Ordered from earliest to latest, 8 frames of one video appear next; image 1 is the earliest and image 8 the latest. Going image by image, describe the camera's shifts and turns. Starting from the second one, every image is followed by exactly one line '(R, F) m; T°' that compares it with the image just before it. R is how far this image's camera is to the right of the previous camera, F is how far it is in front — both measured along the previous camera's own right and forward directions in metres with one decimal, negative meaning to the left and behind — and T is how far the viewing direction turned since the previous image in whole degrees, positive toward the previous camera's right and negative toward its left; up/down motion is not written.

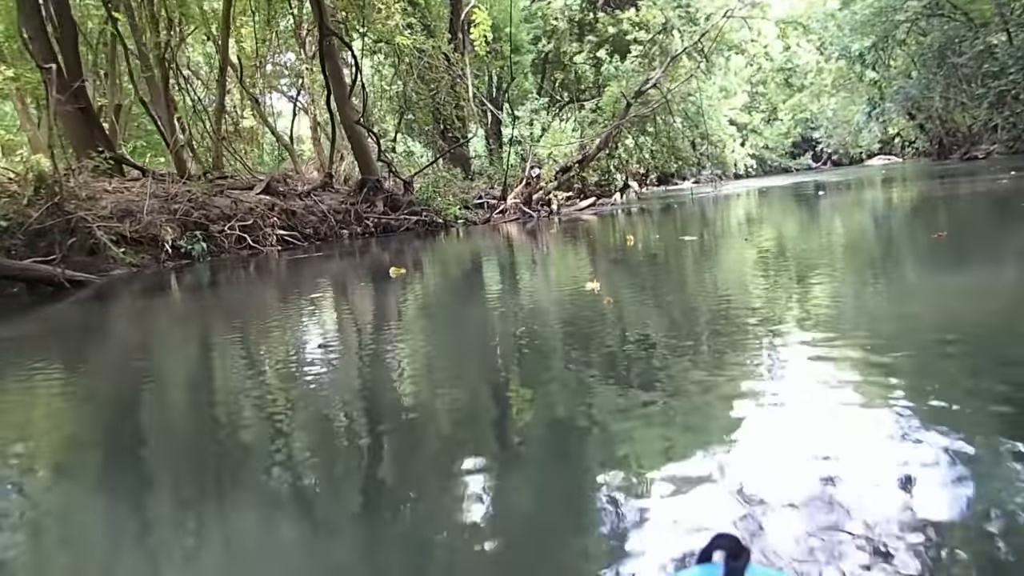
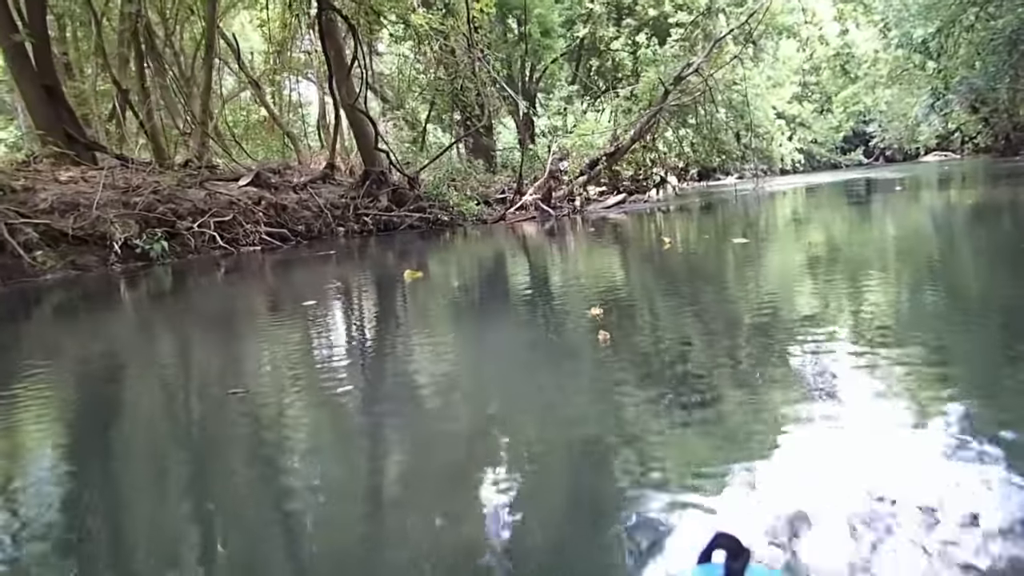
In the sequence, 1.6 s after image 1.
(+0.1, +0.6) m; -3°
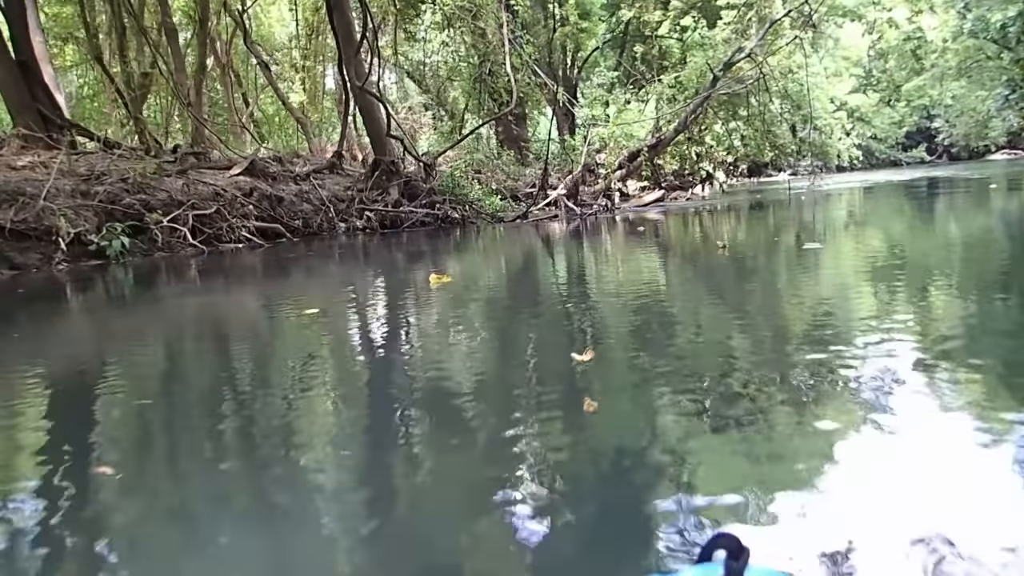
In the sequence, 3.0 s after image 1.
(+0.1, +0.5) m; -3°
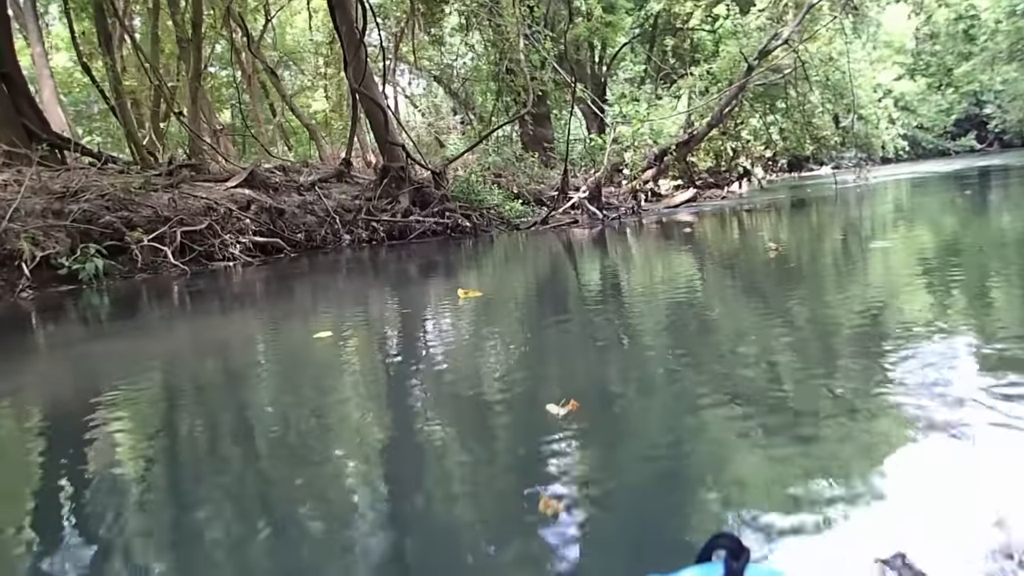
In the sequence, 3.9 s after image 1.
(+0.1, +0.3) m; -3°
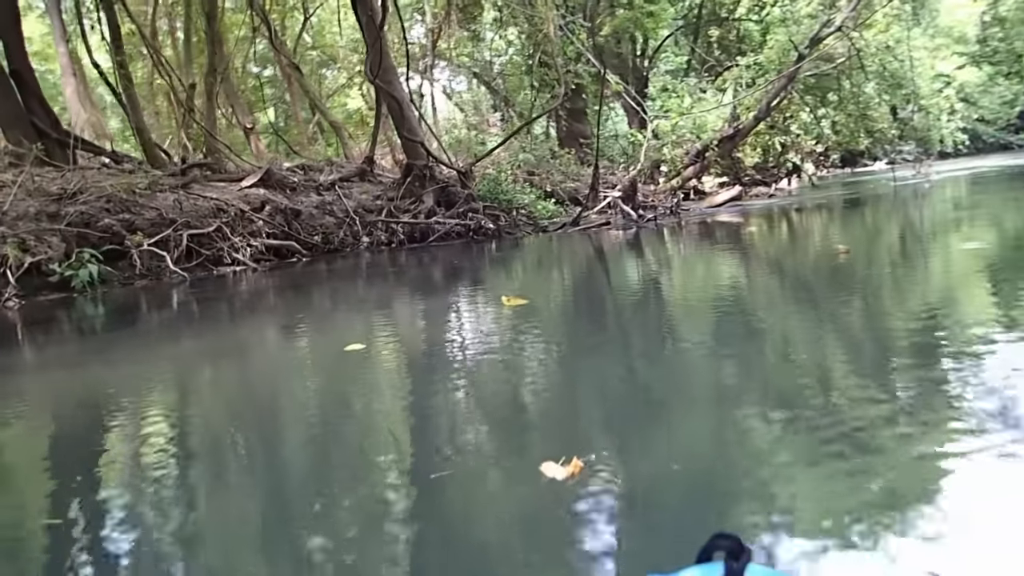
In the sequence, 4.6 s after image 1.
(+0.1, +0.2) m; -3°
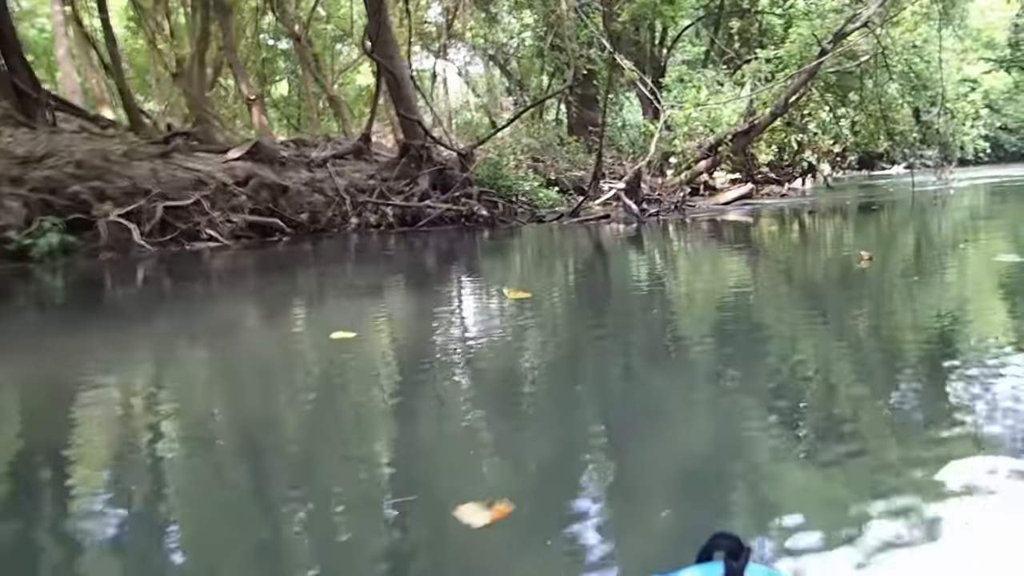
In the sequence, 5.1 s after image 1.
(+0.1, +0.2) m; -1°
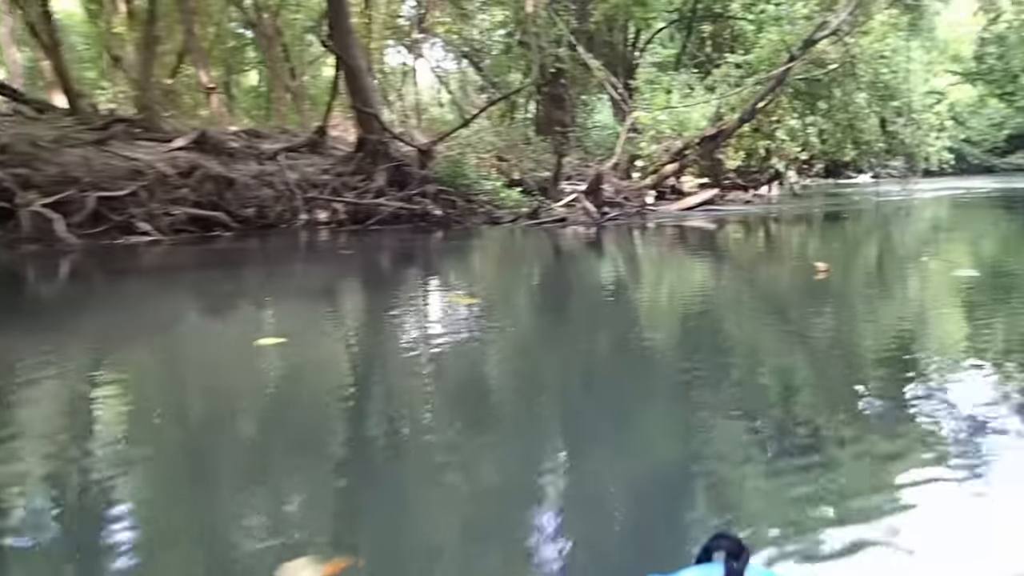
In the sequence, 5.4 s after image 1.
(+0.1, +0.1) m; +2°
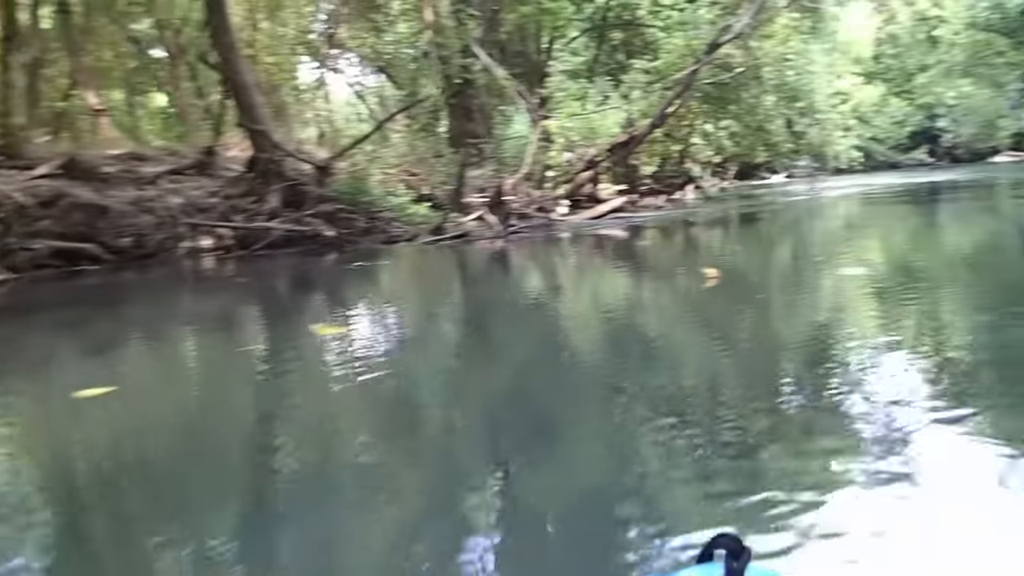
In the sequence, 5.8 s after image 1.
(+0.1, +0.1) m; +5°
